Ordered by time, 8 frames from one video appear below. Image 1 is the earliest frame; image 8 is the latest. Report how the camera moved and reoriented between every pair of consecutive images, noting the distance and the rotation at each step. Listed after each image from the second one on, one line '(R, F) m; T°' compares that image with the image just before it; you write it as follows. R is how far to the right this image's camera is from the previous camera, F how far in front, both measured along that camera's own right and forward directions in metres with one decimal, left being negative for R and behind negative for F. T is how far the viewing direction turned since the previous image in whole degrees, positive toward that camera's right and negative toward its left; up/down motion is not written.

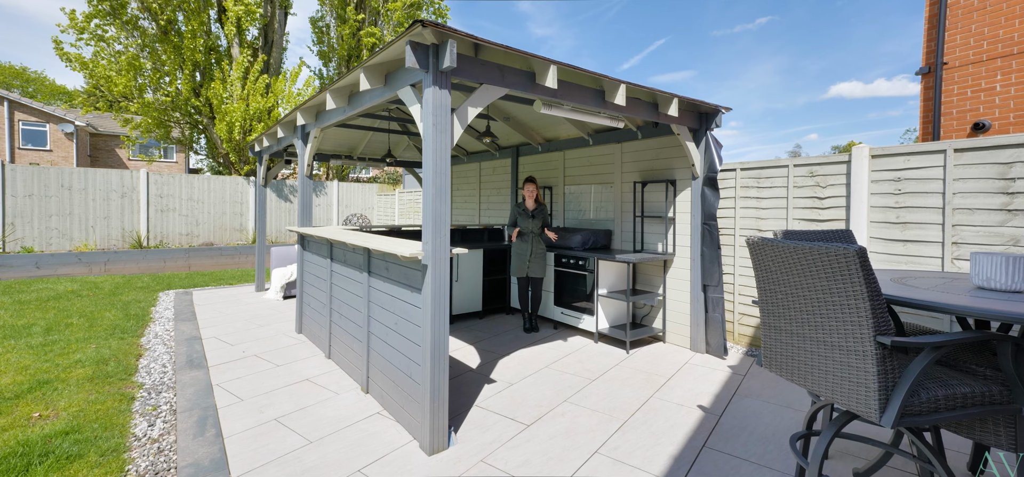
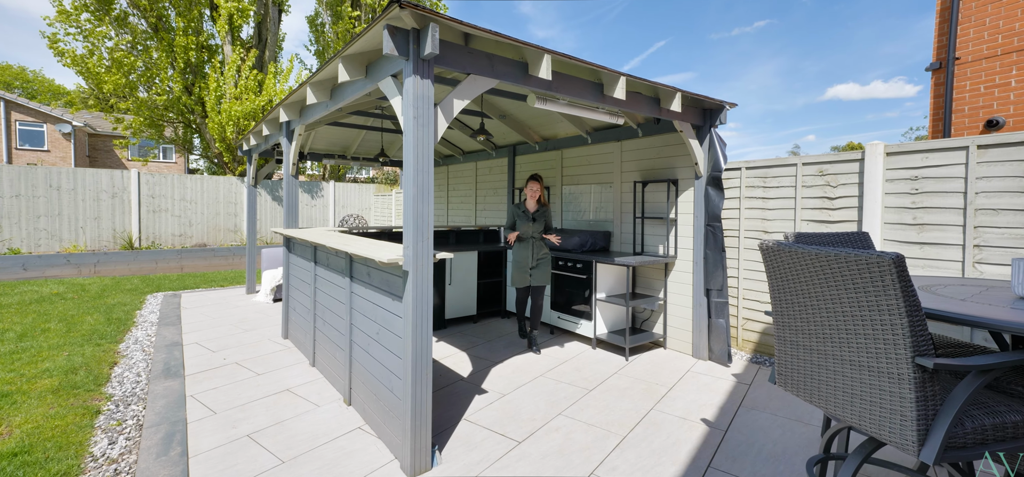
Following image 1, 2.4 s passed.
(+0.1, +0.2) m; 0°
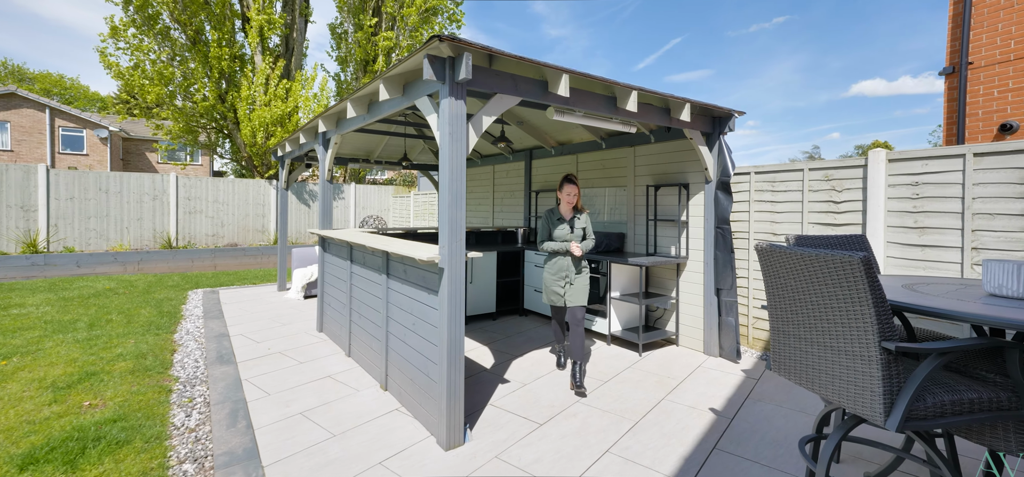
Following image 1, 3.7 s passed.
(-0.1, -0.3) m; -2°
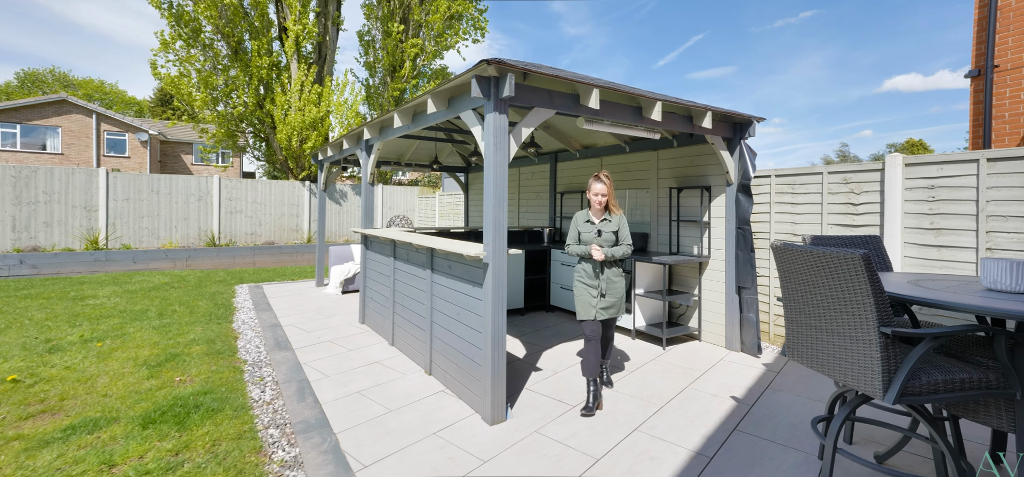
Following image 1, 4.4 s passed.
(-0.1, -0.3) m; -2°
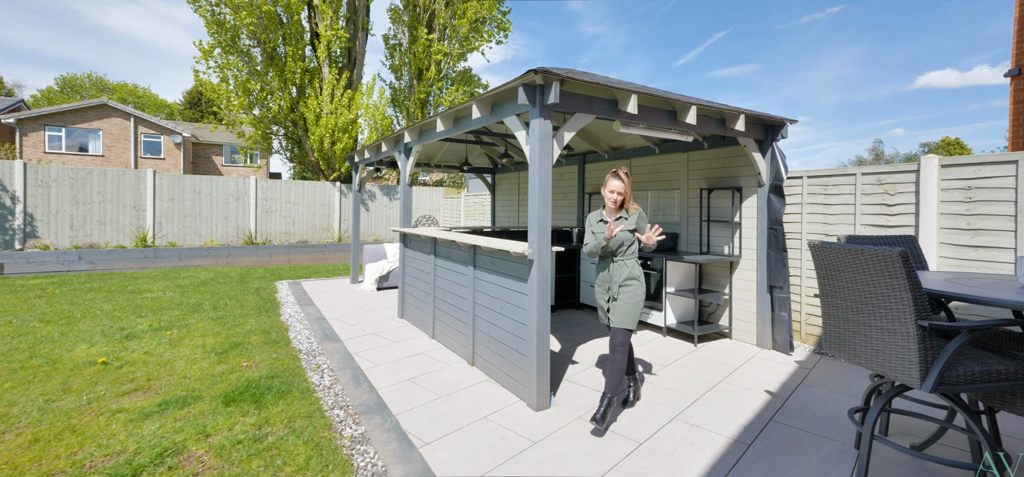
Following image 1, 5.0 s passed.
(-0.2, -0.2) m; -2°
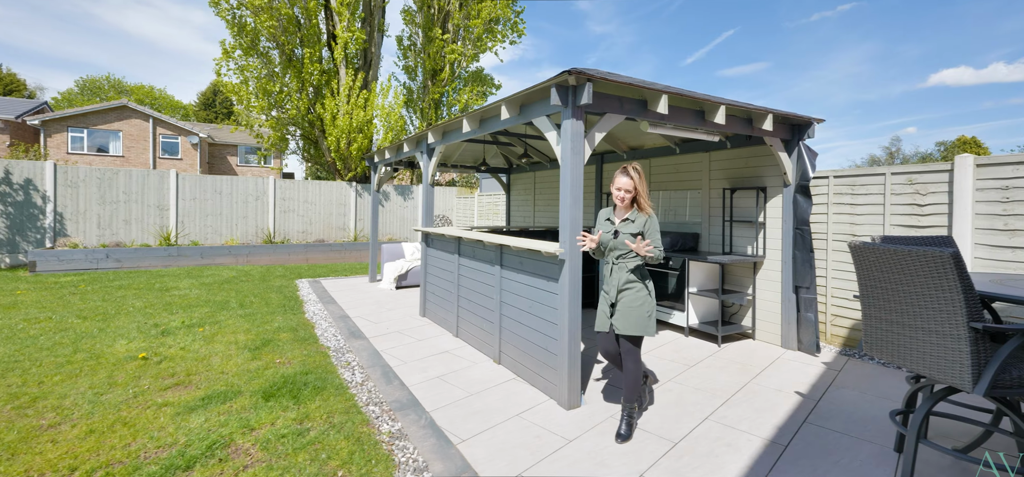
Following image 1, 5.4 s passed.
(-0.2, 0.0) m; -1°
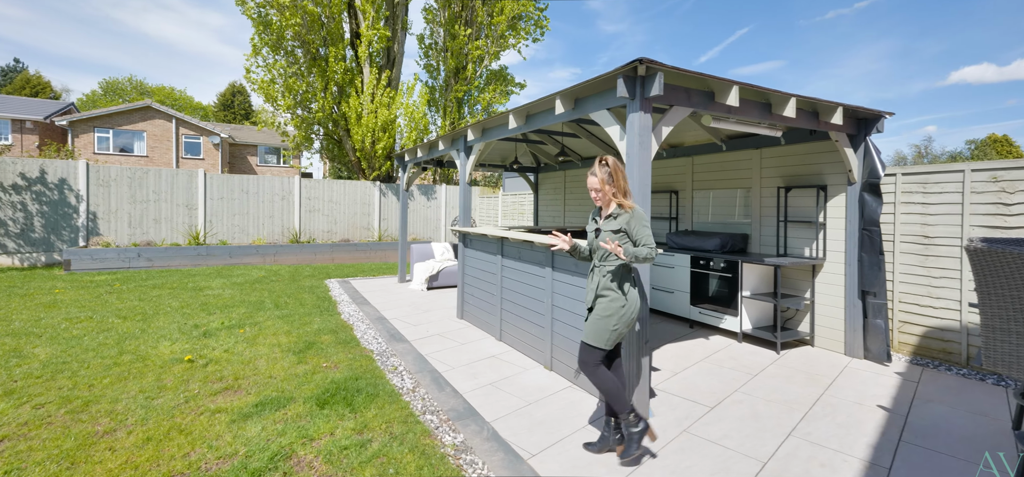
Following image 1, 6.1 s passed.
(-0.3, +0.2) m; -2°
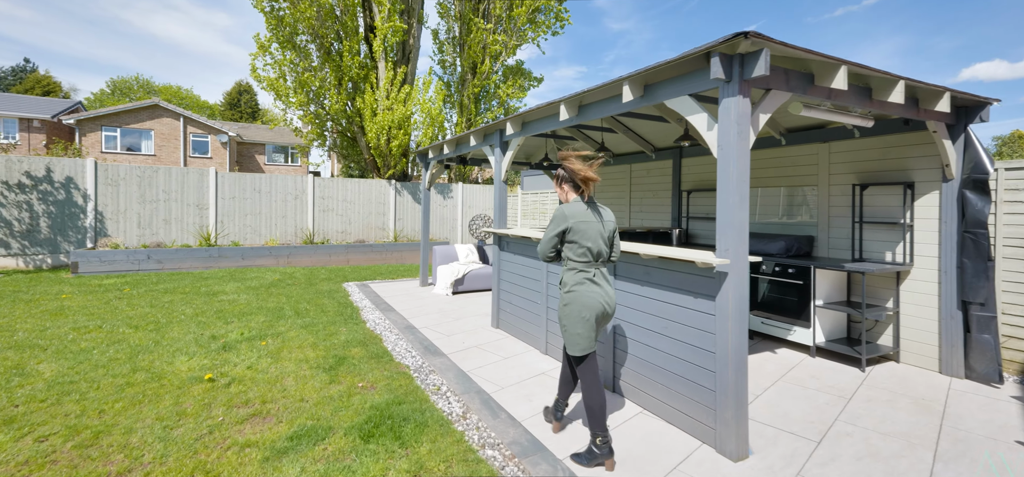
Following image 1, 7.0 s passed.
(-0.4, +0.5) m; -1°
